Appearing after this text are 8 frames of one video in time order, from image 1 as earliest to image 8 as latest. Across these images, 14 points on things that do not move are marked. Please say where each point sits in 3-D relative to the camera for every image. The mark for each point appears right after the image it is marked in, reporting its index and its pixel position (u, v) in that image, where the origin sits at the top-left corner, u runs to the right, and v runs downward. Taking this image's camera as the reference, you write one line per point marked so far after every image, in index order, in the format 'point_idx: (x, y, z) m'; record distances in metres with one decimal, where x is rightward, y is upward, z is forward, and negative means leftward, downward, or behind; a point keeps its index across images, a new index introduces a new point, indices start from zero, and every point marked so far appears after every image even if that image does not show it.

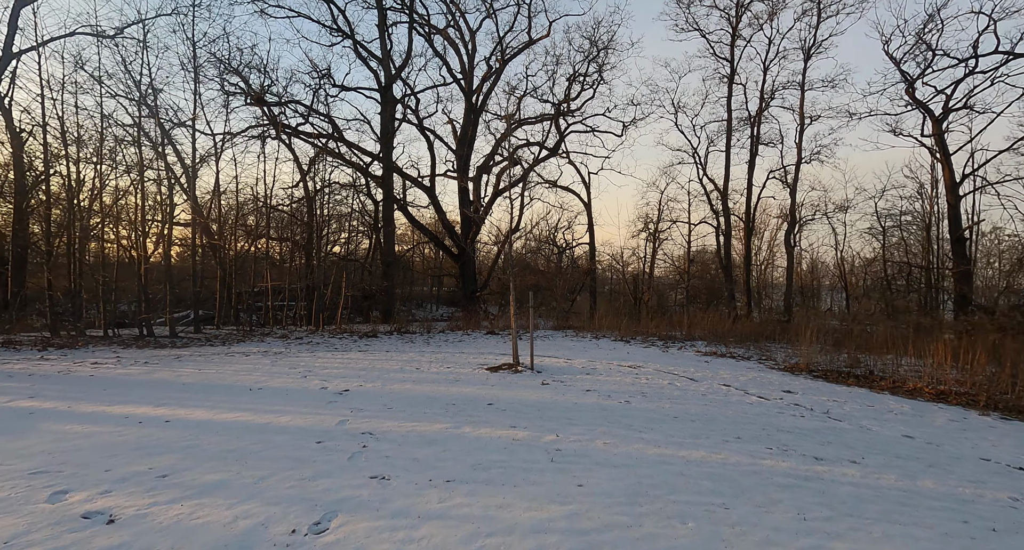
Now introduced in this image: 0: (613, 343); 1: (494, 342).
0: (+2.6, -1.8, +14.9) m
1: (-0.5, -1.9, +15.6) m
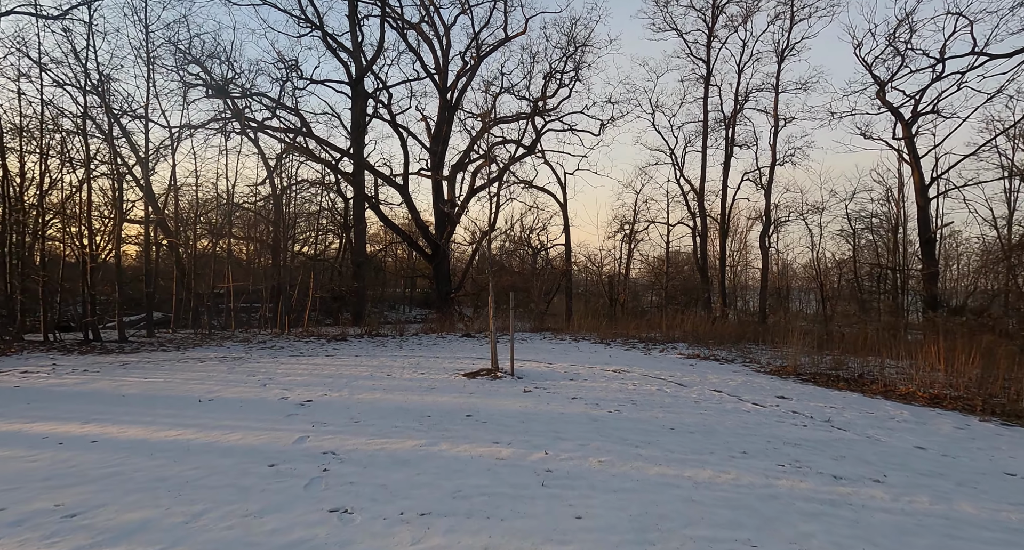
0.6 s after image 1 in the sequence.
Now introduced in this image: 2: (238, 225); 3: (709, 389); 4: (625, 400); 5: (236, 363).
0: (+2.0, -1.8, +14.4) m
1: (-1.1, -1.9, +15.0) m
2: (-9.2, +1.6, +20.1) m
3: (+2.8, -1.6, +8.1) m
4: (+1.4, -1.5, +7.1) m
5: (-5.0, -1.7, +10.6) m
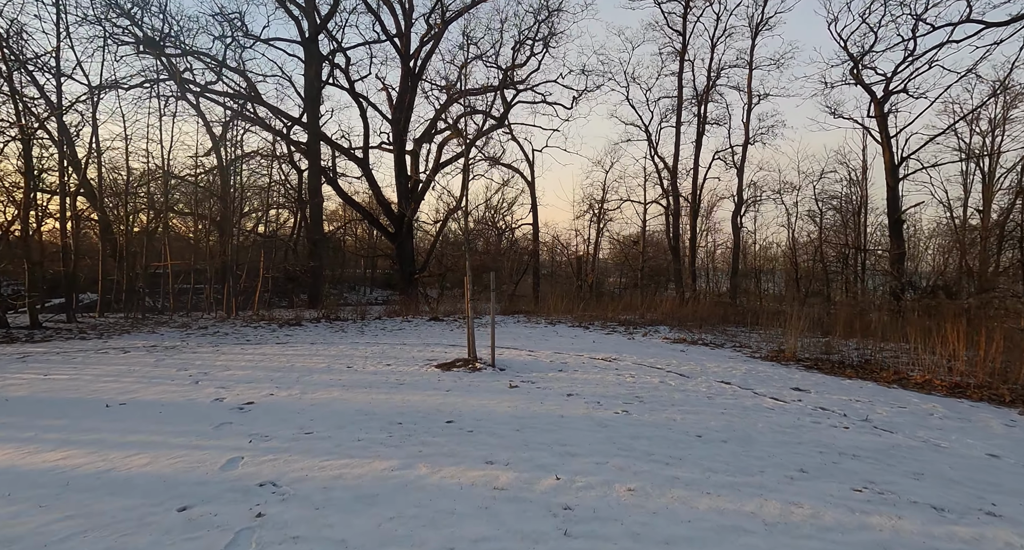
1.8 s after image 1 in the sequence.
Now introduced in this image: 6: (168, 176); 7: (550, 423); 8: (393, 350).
0: (+1.4, -1.3, +13.4) m
1: (-1.8, -1.4, +13.8) m
2: (-10.2, +2.3, +18.2) m
3: (+2.5, -1.3, +7.2) m
4: (+1.2, -1.3, +6.1) m
5: (-5.4, -1.4, +9.2) m
6: (-10.4, +2.9, +17.7) m
7: (+0.3, -1.3, +5.1) m
8: (-2.1, -1.4, +10.4) m
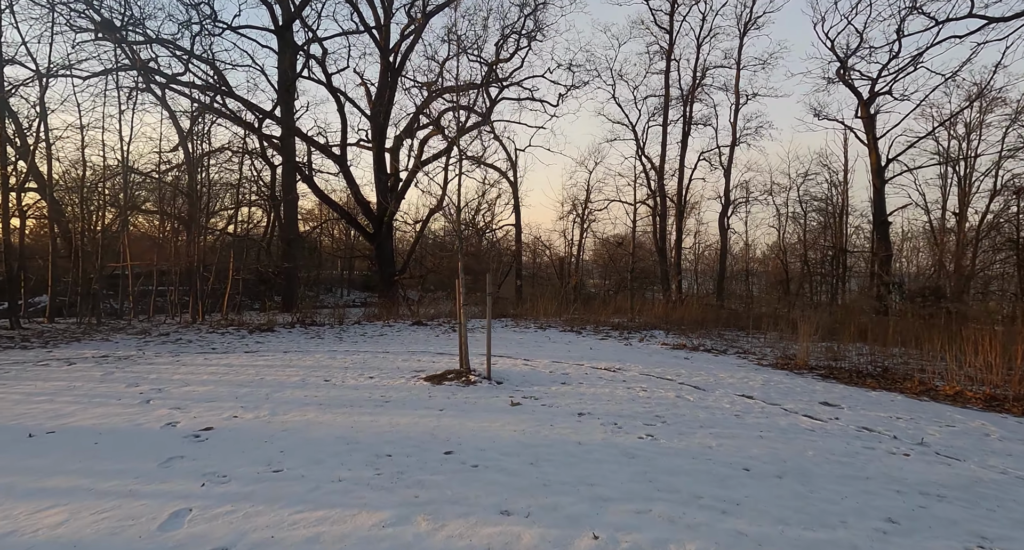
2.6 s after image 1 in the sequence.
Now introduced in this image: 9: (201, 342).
0: (+1.1, -1.4, +12.7) m
1: (-2.1, -1.5, +13.0) m
2: (-10.6, +2.3, +17.1) m
3: (+2.5, -1.3, +6.5) m
4: (+1.3, -1.3, +5.3) m
5: (-5.5, -1.4, +8.2) m
6: (-10.8, +2.8, +16.5) m
7: (+0.4, -1.3, +4.3) m
8: (-2.3, -1.4, +9.5) m
9: (-6.4, -1.4, +11.7) m
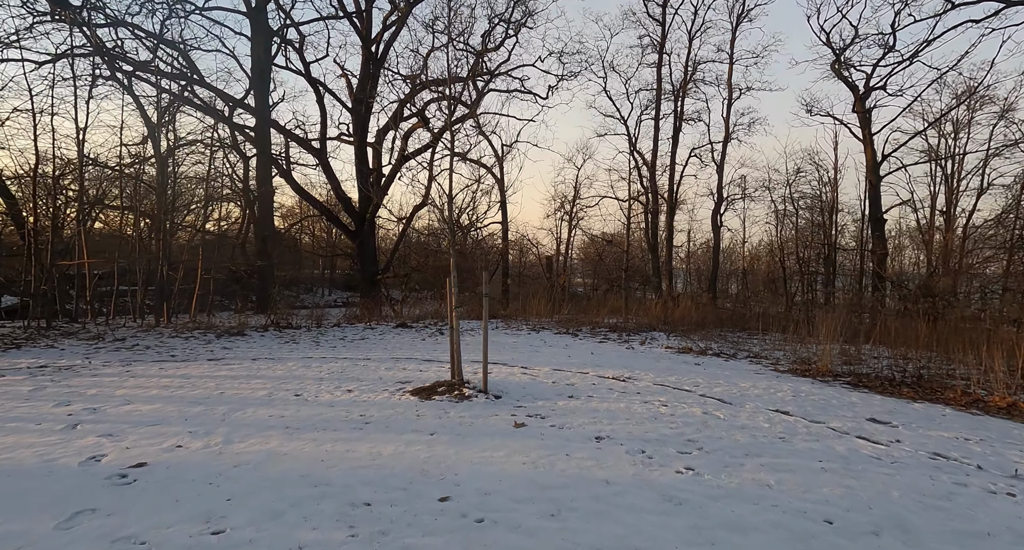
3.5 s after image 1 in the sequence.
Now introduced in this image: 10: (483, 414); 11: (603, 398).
0: (+1.0, -1.3, +11.8) m
1: (-2.2, -1.4, +12.0) m
2: (-10.9, +2.3, +15.9) m
3: (+2.5, -1.3, +5.7) m
4: (+1.3, -1.3, +4.5) m
5: (-5.5, -1.4, +7.1) m
6: (-11.0, +2.8, +15.3) m
7: (+0.5, -1.3, +3.4) m
8: (-2.3, -1.4, +8.5) m
9: (-6.5, -1.4, +10.7) m
10: (-0.3, -1.3, +5.4) m
11: (+1.0, -1.3, +6.2) m
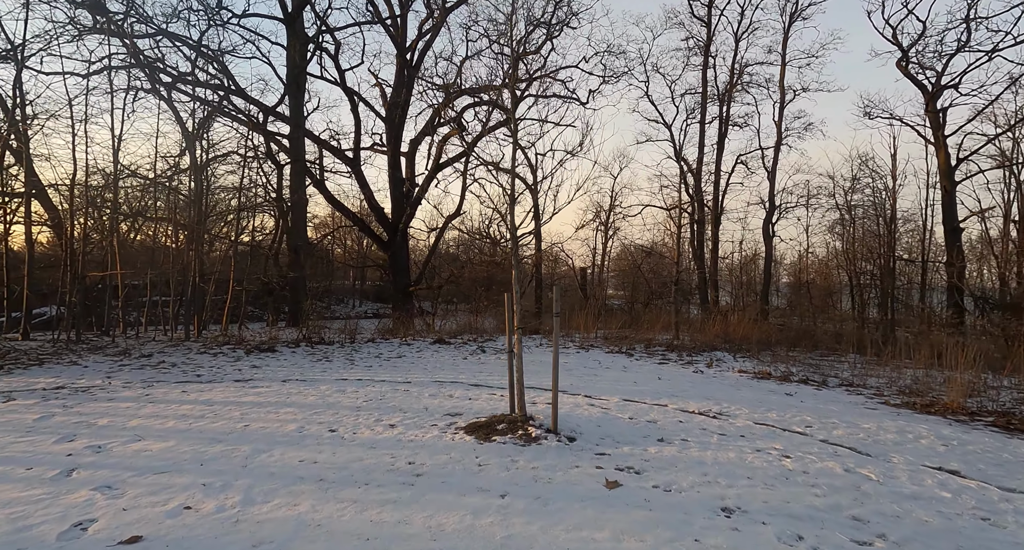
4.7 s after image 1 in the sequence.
0: (+1.9, -1.6, +10.6) m
1: (-1.3, -1.7, +11.0) m
2: (-9.7, +2.0, +15.3) m
3: (+3.2, -1.5, +4.4) m
4: (+1.9, -1.4, +3.3) m
5: (-4.8, -1.5, +6.3) m
6: (-9.9, +2.5, +14.8) m
7: (+1.0, -1.4, +2.3) m
8: (-1.5, -1.6, +7.5) m
9: (-5.6, -1.6, +9.8) m
10: (+0.4, -1.4, +4.3) m
11: (+1.7, -1.5, +5.0) m
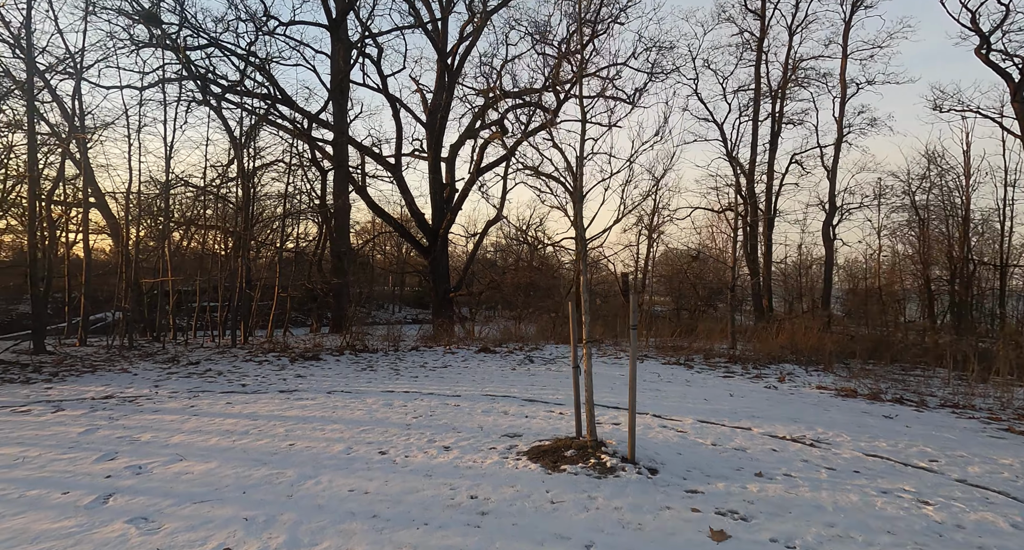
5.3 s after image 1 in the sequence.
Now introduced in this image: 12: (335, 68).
0: (+2.9, -1.7, +9.9) m
1: (-0.3, -1.8, +10.4) m
2: (-8.4, +1.8, +15.3) m
3: (+3.7, -1.5, +3.6) m
4: (+2.4, -1.5, +2.5) m
5: (-4.1, -1.6, +6.0) m
6: (-8.7, +2.4, +14.8) m
7: (+1.4, -1.4, +1.6) m
8: (-0.8, -1.7, +7.0) m
9: (-4.7, -1.7, +9.6) m
10: (+0.9, -1.5, +3.6) m
11: (+2.2, -1.5, +4.3) m
12: (-5.7, +6.8, +18.6) m
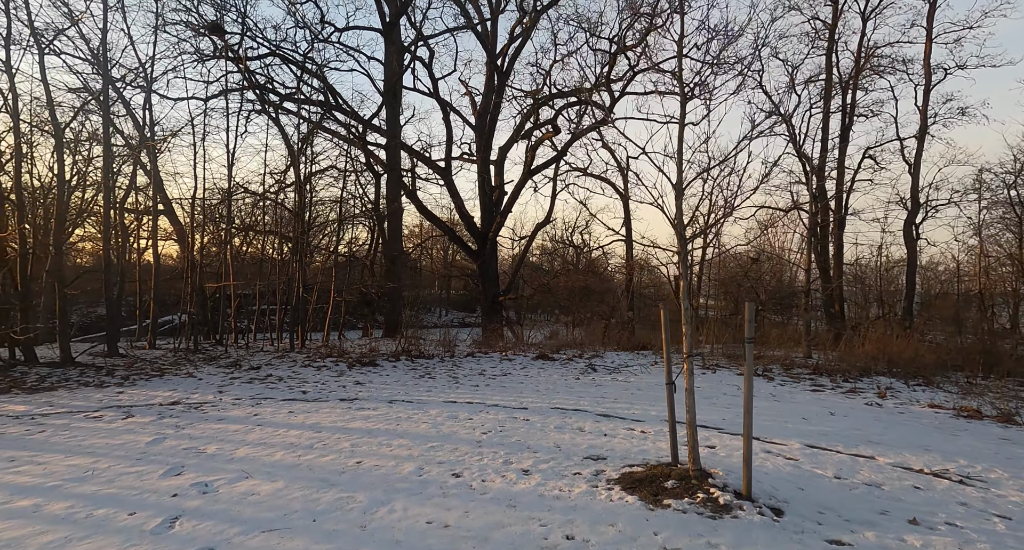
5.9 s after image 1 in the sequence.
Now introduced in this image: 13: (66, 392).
0: (+3.9, -1.8, +9.0) m
1: (+0.8, -1.9, +9.8) m
2: (-6.9, +1.7, +15.4) m
3: (+4.3, -1.5, +2.7) m
4: (+2.9, -1.5, +1.7) m
5: (-3.3, -1.7, +5.7) m
6: (-7.1, +2.3, +14.9) m
7: (+1.8, -1.5, +0.8) m
8: (+0.1, -1.7, +6.4) m
9: (-3.6, -1.8, +9.3) m
10: (+1.5, -1.5, +3.0) m
11: (+2.9, -1.6, +3.5) m
12: (-3.9, +6.7, +18.4) m
13: (-6.9, -1.4, +8.4) m
